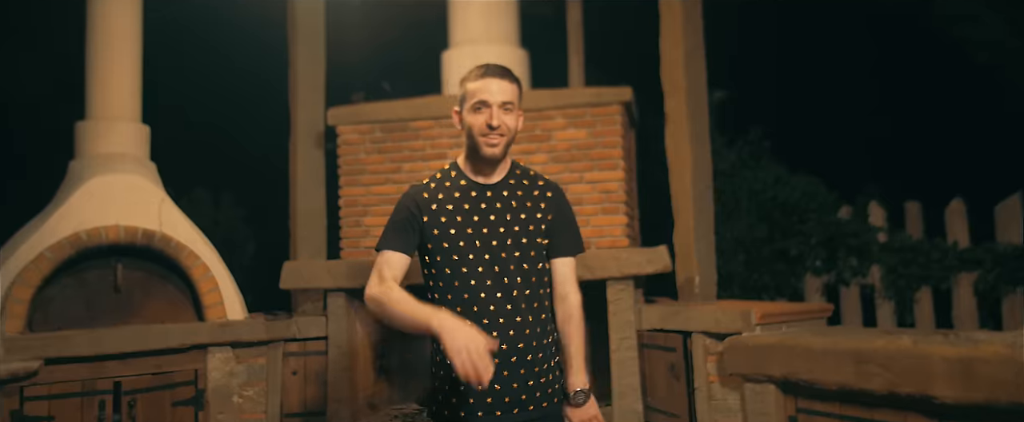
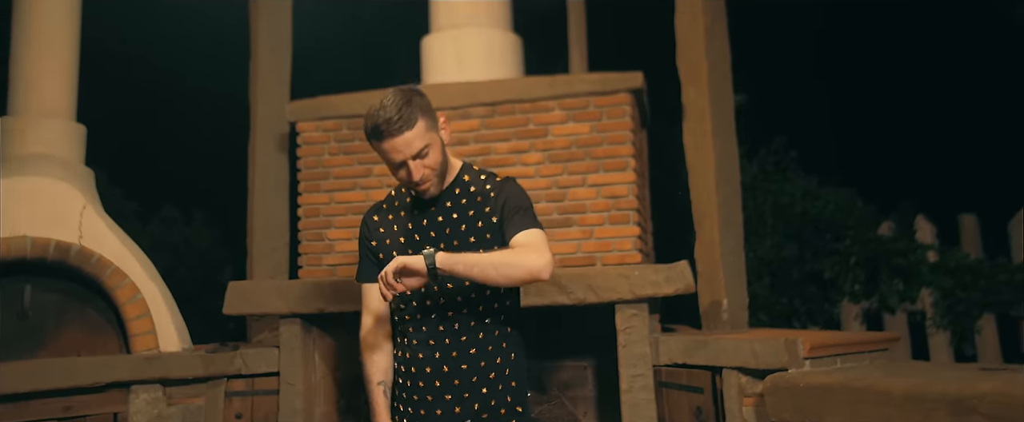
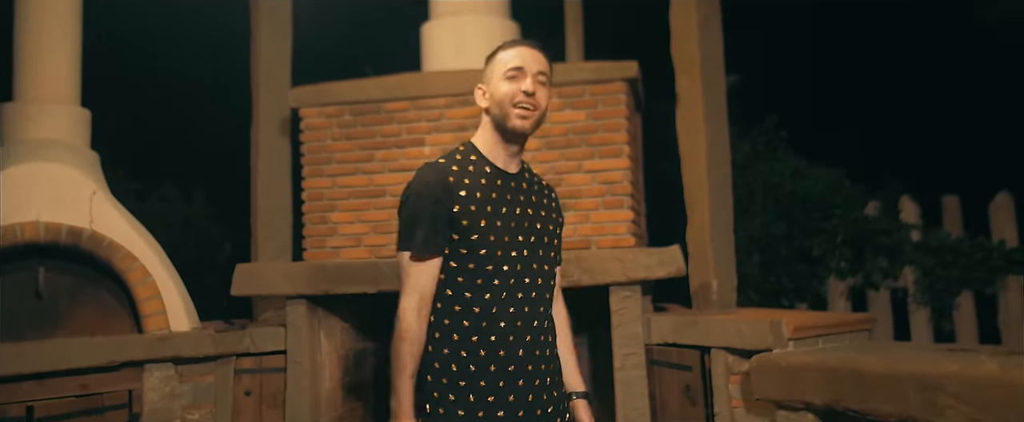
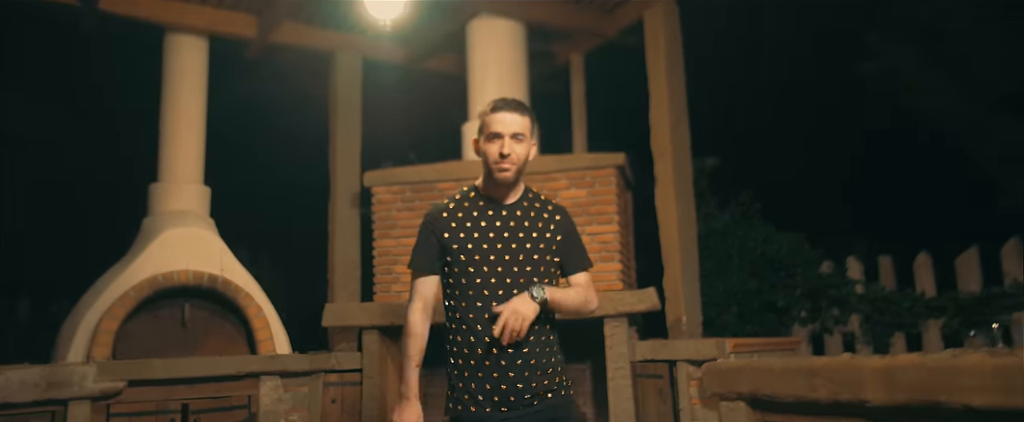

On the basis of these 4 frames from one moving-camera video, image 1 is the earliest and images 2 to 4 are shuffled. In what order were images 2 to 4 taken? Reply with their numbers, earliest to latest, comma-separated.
3, 2, 4
